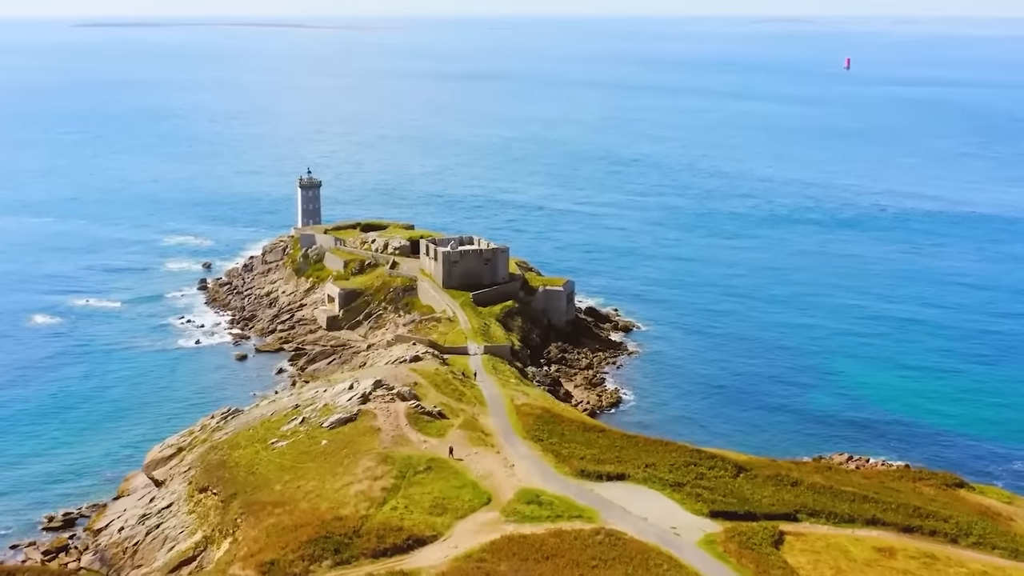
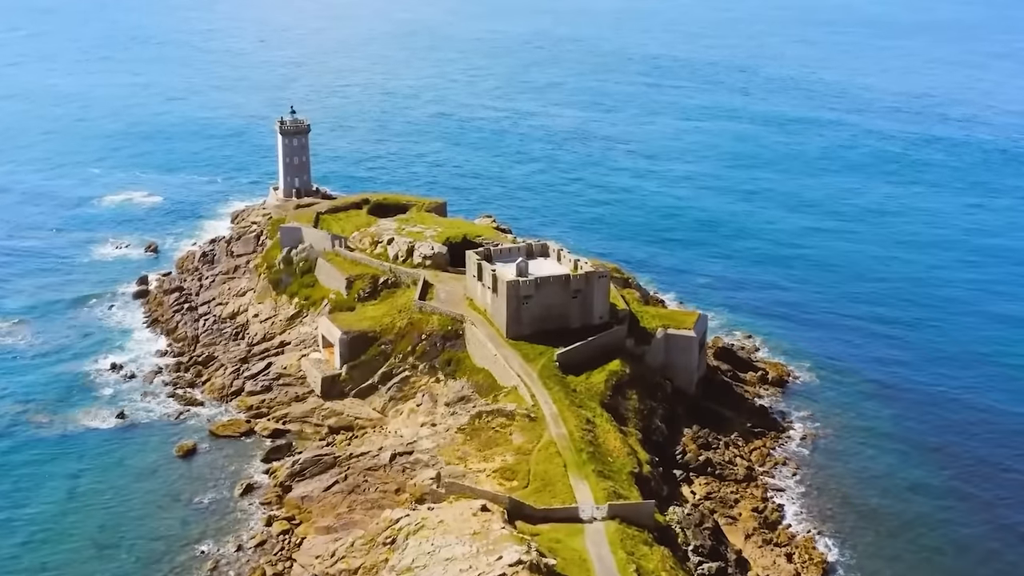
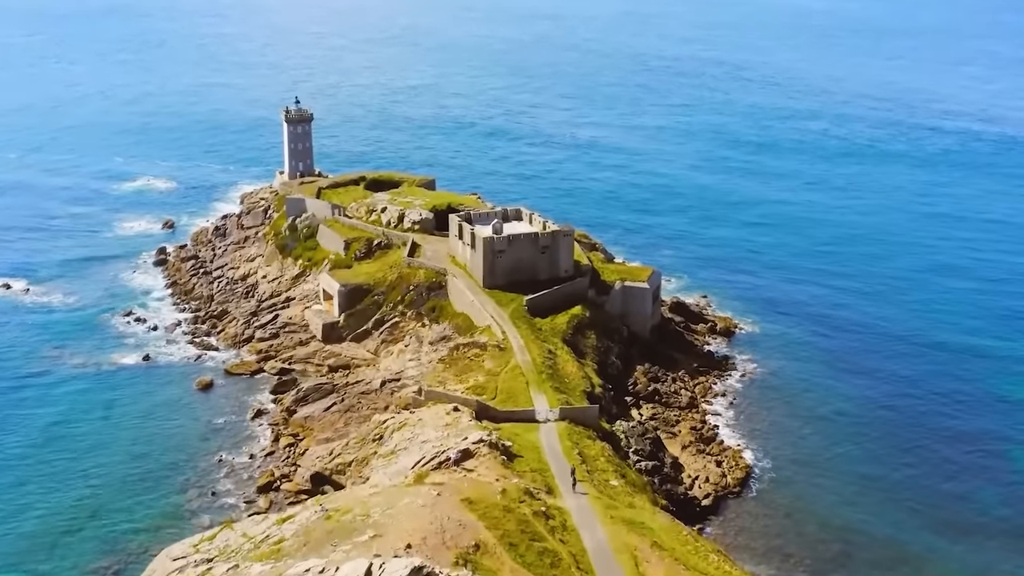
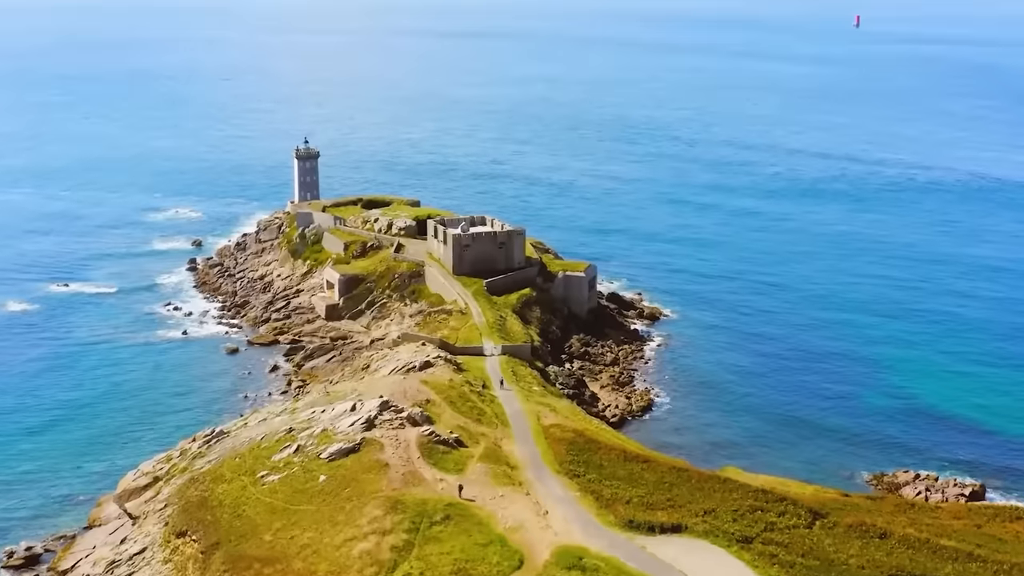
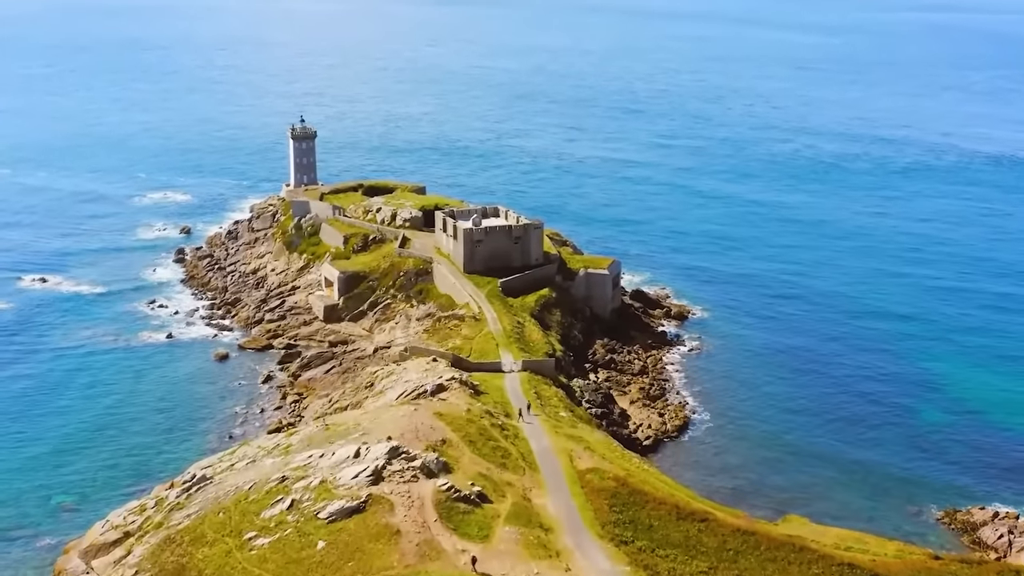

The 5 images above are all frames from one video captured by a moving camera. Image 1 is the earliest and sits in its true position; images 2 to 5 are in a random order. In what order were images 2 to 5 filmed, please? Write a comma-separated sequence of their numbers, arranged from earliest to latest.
4, 5, 3, 2
